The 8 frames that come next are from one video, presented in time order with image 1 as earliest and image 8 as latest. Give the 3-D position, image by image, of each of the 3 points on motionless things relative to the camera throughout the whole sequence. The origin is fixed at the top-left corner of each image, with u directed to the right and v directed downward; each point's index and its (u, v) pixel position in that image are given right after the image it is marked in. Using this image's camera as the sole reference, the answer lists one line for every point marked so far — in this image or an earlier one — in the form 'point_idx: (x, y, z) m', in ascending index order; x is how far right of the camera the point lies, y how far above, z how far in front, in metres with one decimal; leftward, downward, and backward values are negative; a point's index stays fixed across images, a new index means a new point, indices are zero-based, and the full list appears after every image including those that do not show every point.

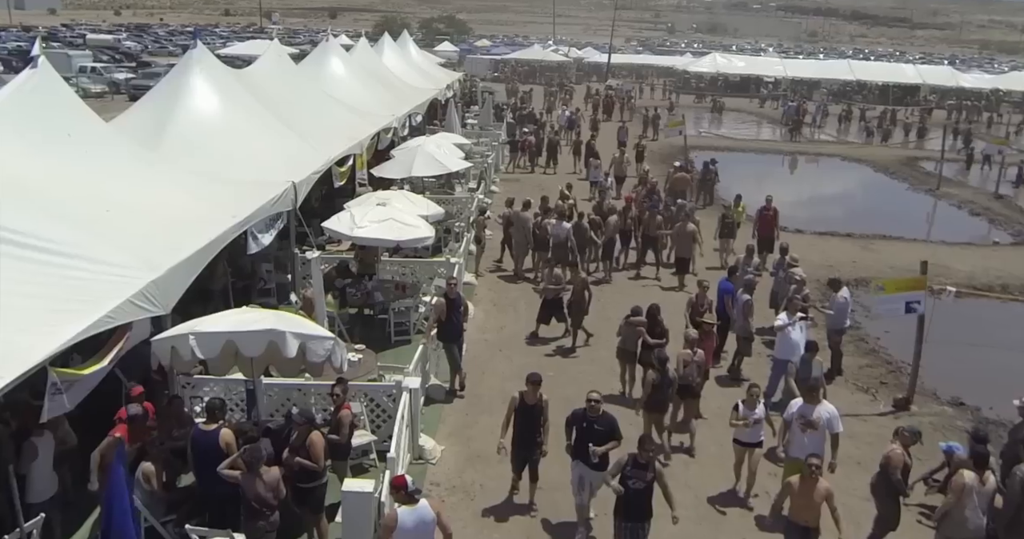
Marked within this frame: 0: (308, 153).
0: (-3.8, +2.1, +15.3) m
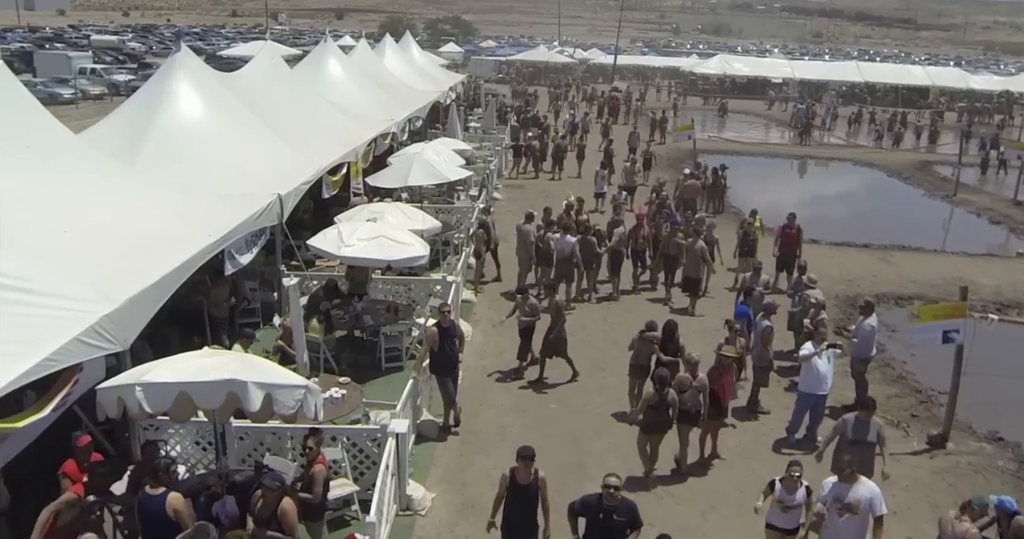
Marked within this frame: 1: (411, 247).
0: (-3.7, +1.9, +14.5) m
1: (-1.4, +0.3, +10.8) m
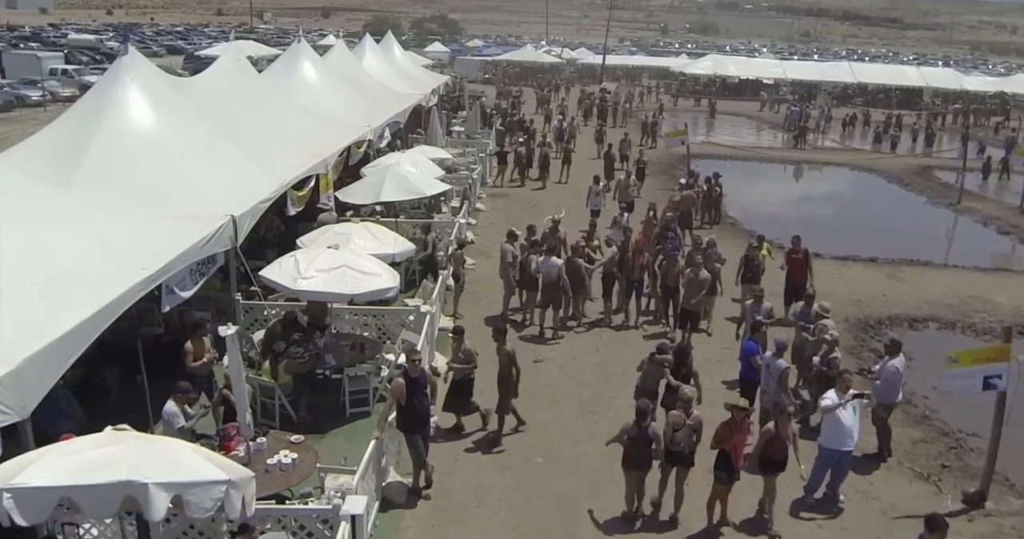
0: (-4.0, +1.5, +13.1) m
1: (-1.6, -0.1, +9.6) m
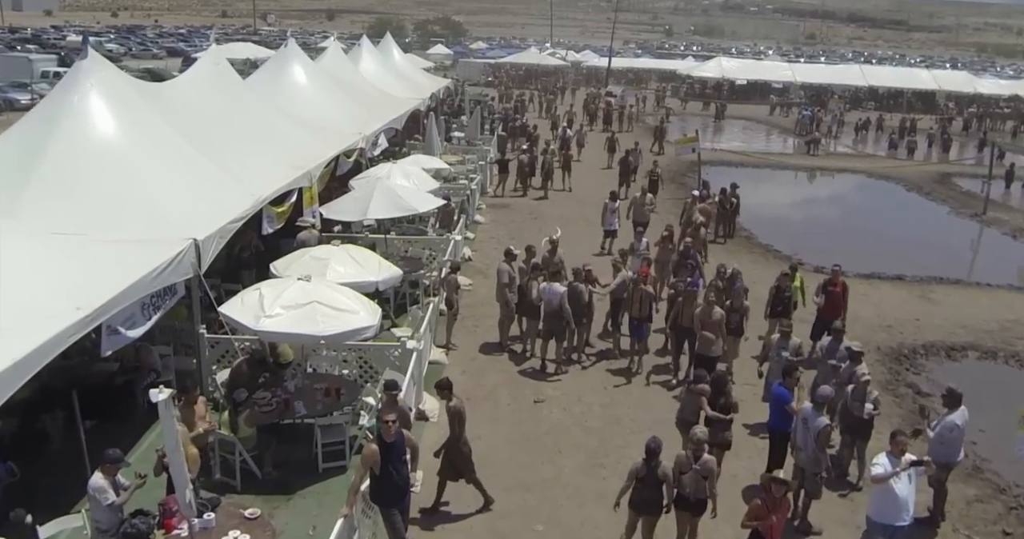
0: (-4.0, +1.1, +11.9) m
1: (-1.6, -0.5, +8.3) m
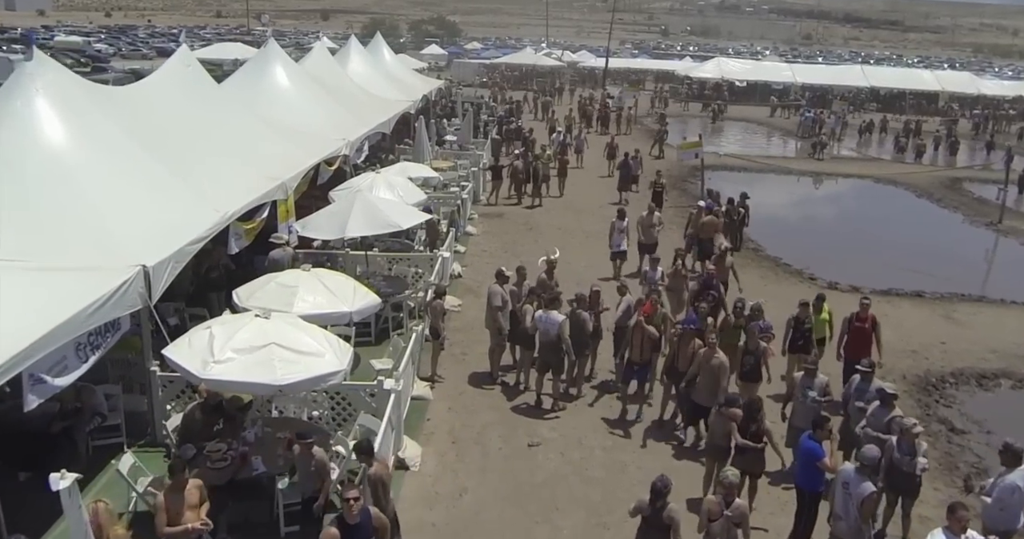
0: (-4.2, +0.8, +10.8) m
1: (-1.7, -0.8, +7.2) m
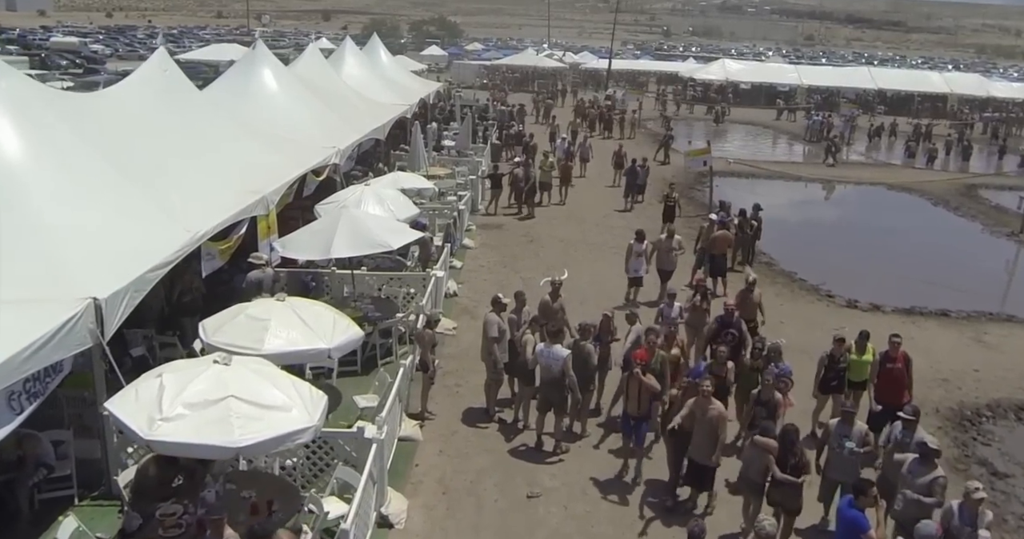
0: (-4.2, +0.5, +9.8) m
1: (-1.7, -1.1, +6.2) m
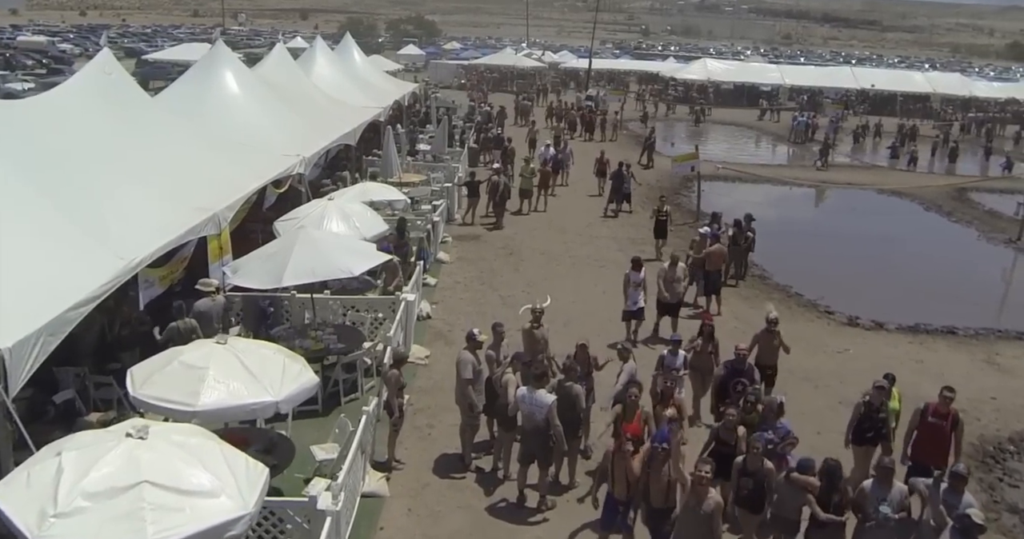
0: (-4.4, +0.1, +8.6) m
1: (-1.9, -1.4, +5.1) m
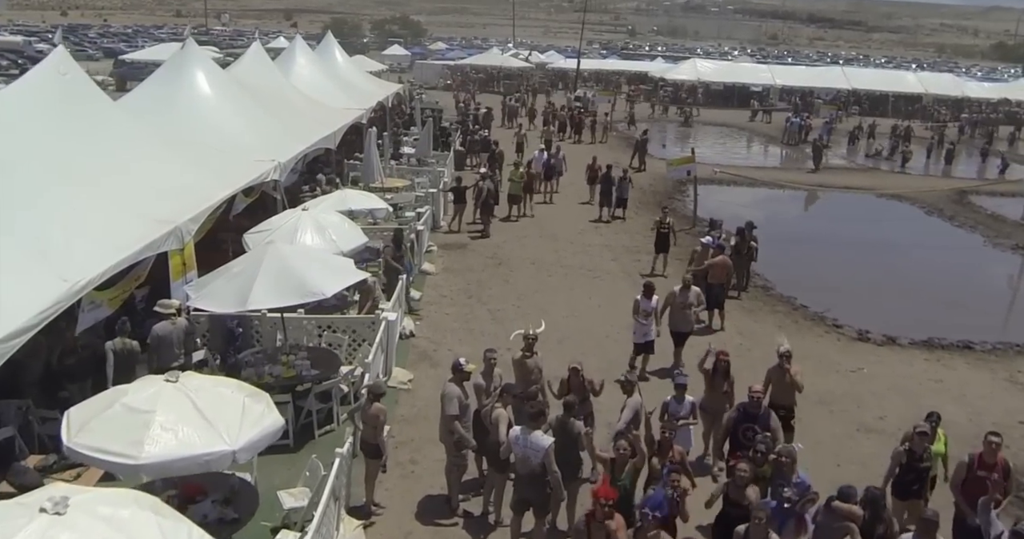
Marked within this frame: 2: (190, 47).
0: (-4.5, -0.1, +7.7) m
1: (-1.9, -1.6, +4.2) m
2: (-6.3, +4.3, +16.3) m
